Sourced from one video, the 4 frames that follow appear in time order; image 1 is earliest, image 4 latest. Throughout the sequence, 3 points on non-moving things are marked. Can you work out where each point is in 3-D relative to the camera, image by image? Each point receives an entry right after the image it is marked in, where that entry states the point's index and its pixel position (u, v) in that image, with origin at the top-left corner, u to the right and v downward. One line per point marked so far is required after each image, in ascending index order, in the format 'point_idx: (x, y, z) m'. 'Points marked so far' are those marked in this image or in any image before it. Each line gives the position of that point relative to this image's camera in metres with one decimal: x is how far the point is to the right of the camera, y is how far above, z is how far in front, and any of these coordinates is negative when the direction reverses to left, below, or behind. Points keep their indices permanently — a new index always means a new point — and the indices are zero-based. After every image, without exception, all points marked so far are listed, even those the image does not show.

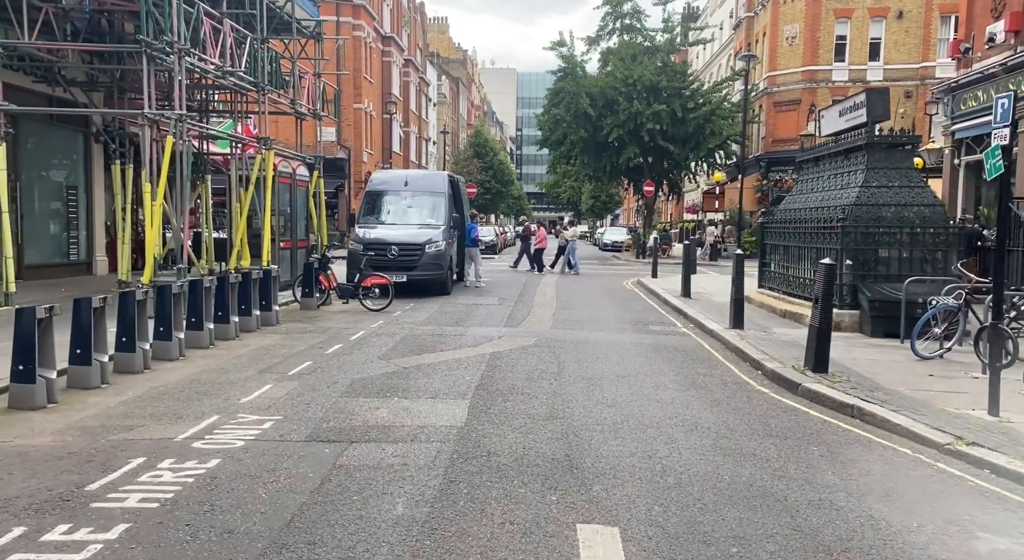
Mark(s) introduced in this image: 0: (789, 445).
0: (+2.0, -1.2, +6.6) m
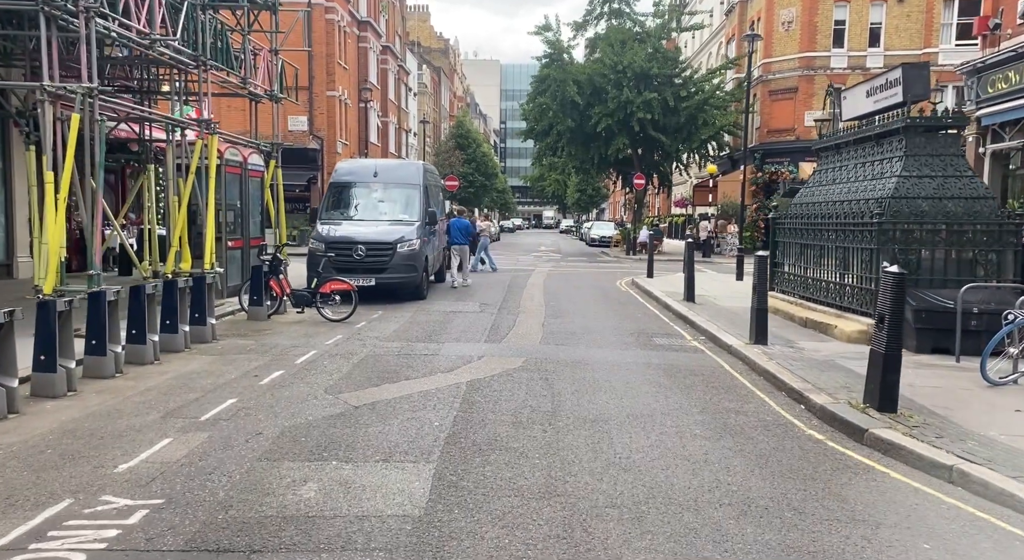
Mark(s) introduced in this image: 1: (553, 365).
0: (+1.9, -1.3, +4.6) m
1: (+0.4, -0.9, +9.6) m
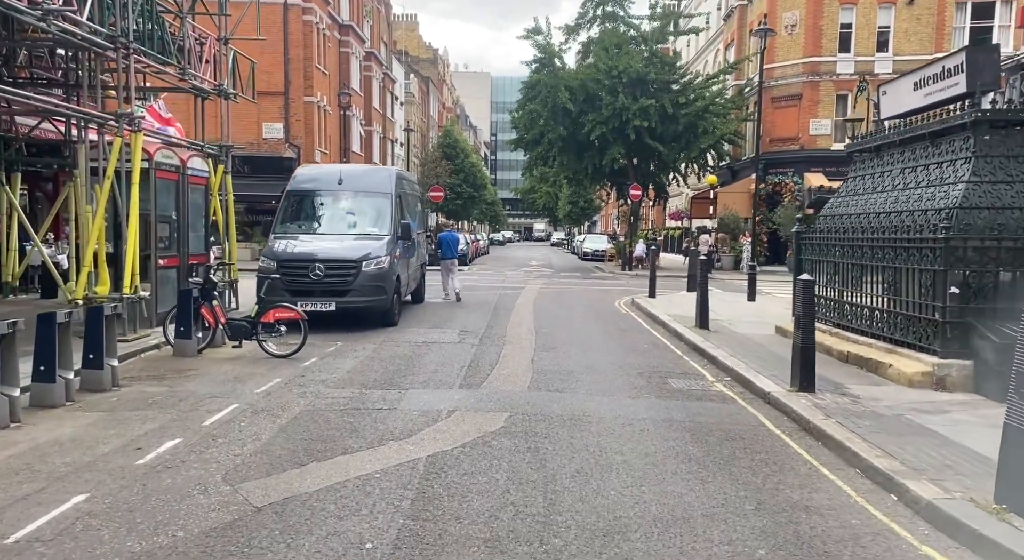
0: (+1.8, -1.5, +2.4) m
1: (+0.3, -1.2, +7.3) m
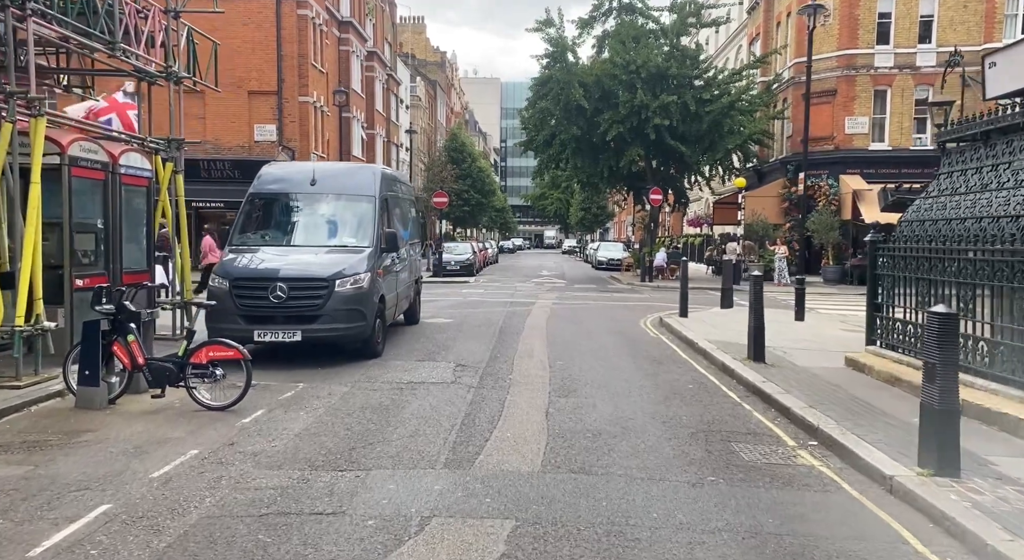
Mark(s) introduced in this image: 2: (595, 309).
0: (+1.8, -1.7, -0.3) m
1: (+0.3, -1.4, +4.7) m
2: (+1.8, -0.6, +19.8) m
